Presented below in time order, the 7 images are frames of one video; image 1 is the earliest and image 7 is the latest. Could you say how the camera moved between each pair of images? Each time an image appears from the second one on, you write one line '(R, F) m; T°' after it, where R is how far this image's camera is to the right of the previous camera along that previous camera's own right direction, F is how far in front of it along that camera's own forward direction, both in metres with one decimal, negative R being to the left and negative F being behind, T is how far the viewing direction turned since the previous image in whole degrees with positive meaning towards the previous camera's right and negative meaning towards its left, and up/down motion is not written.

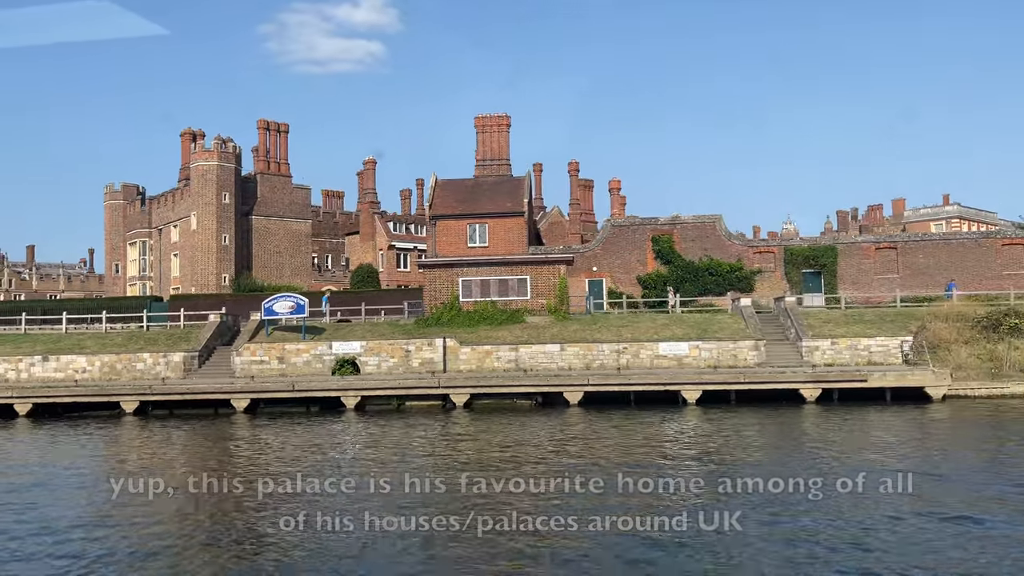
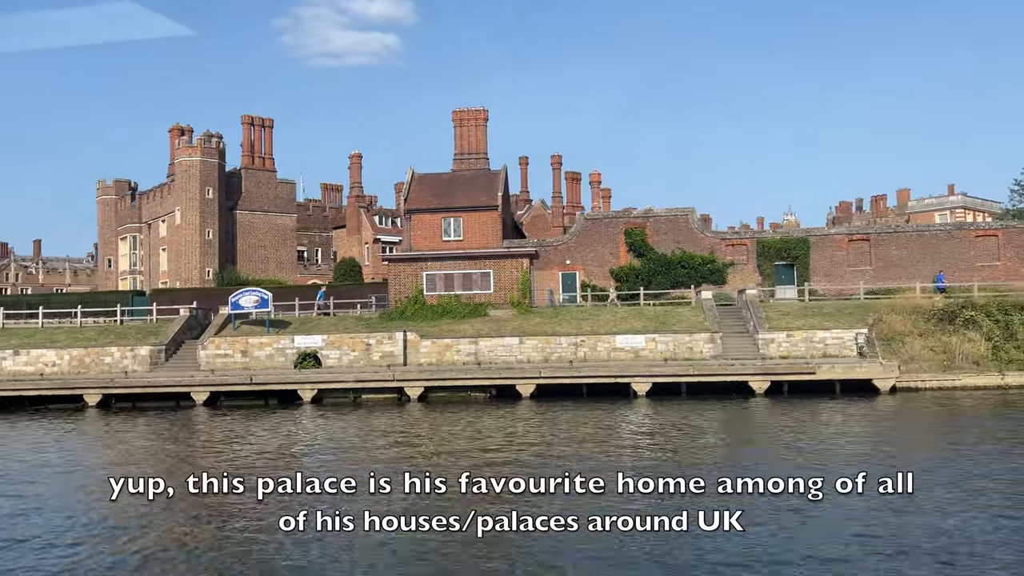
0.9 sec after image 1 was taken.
(+2.3, -0.3) m; -1°
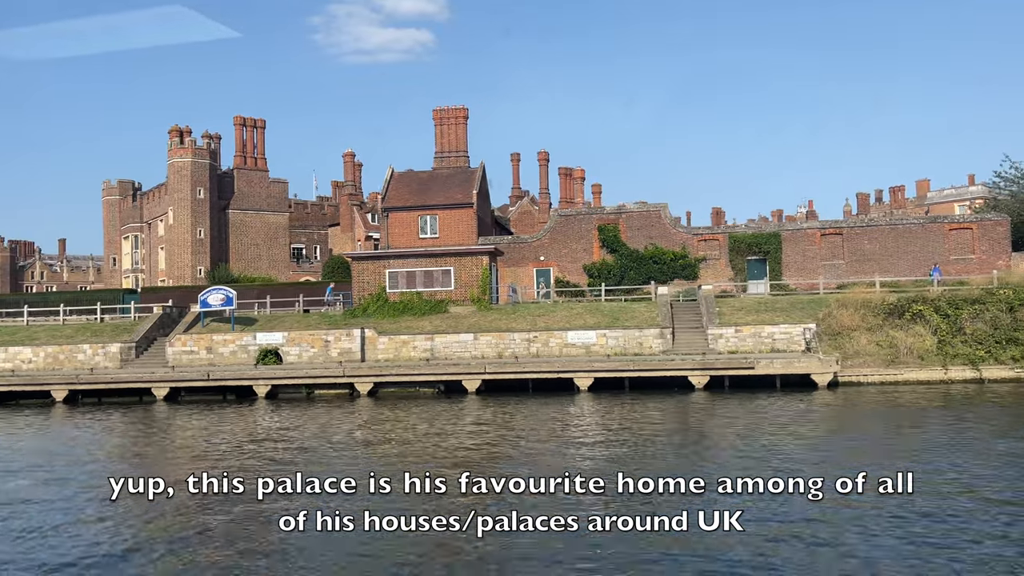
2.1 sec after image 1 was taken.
(+3.3, -0.5) m; -2°
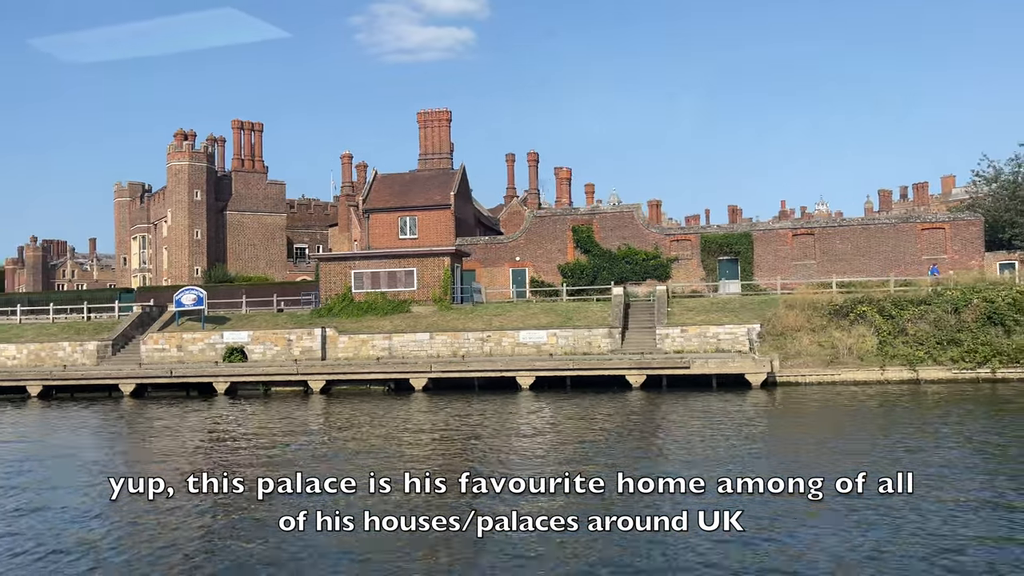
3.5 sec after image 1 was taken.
(+3.6, -0.8) m; -3°
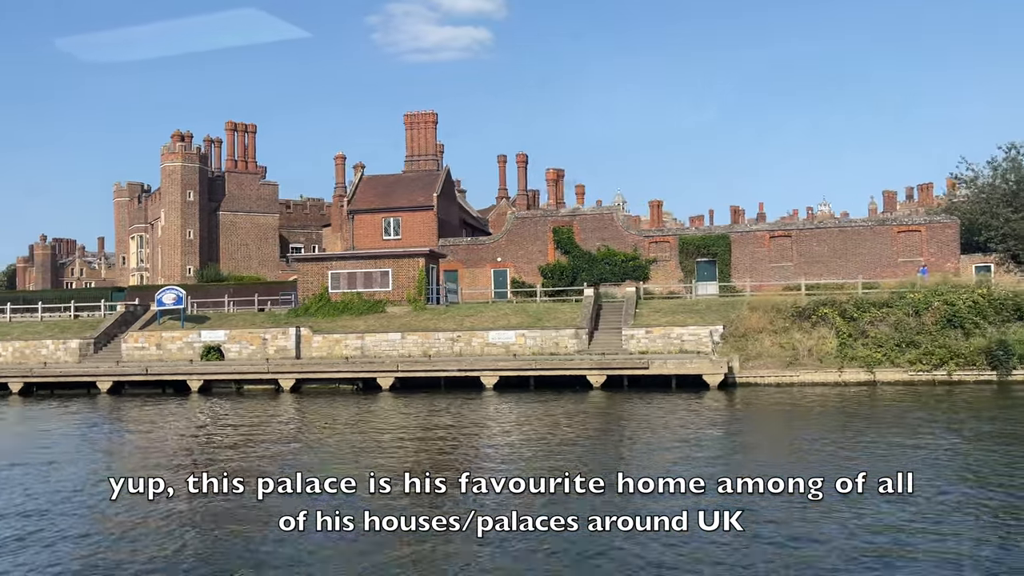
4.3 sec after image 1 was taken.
(+1.9, -0.5) m; -1°
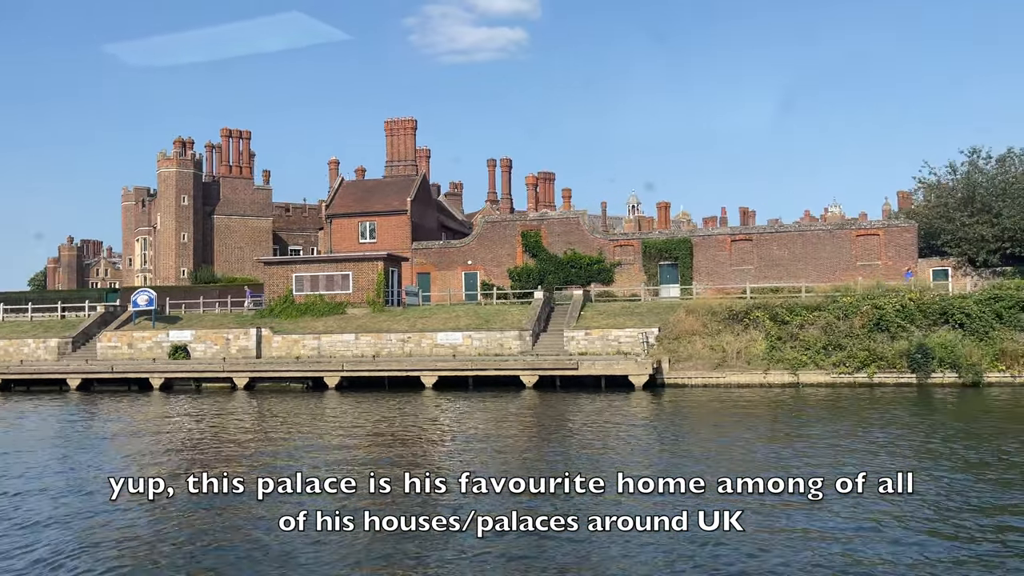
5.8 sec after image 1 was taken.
(+3.8, -1.2) m; -2°
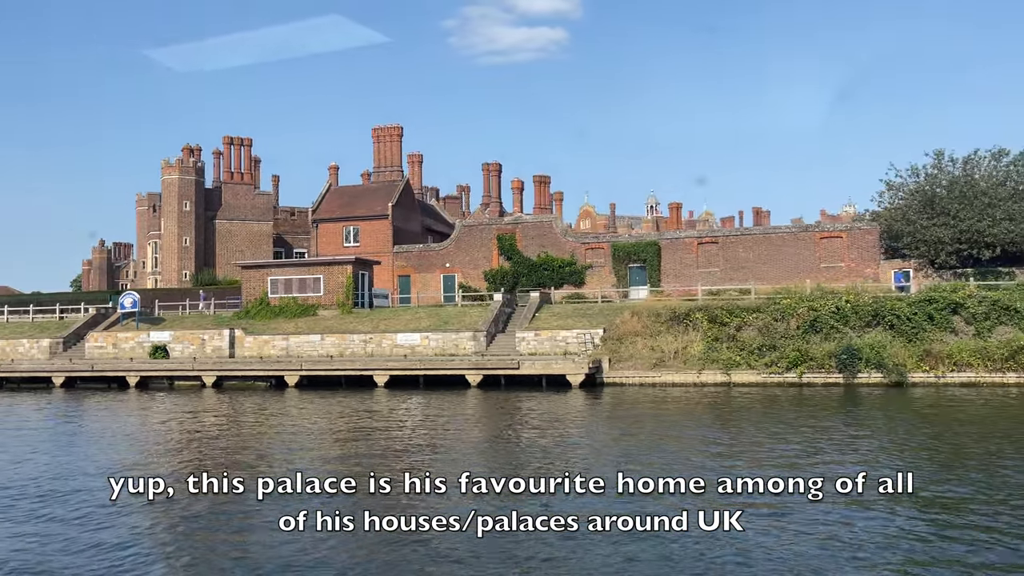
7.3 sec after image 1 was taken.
(+3.7, -1.4) m; -3°
